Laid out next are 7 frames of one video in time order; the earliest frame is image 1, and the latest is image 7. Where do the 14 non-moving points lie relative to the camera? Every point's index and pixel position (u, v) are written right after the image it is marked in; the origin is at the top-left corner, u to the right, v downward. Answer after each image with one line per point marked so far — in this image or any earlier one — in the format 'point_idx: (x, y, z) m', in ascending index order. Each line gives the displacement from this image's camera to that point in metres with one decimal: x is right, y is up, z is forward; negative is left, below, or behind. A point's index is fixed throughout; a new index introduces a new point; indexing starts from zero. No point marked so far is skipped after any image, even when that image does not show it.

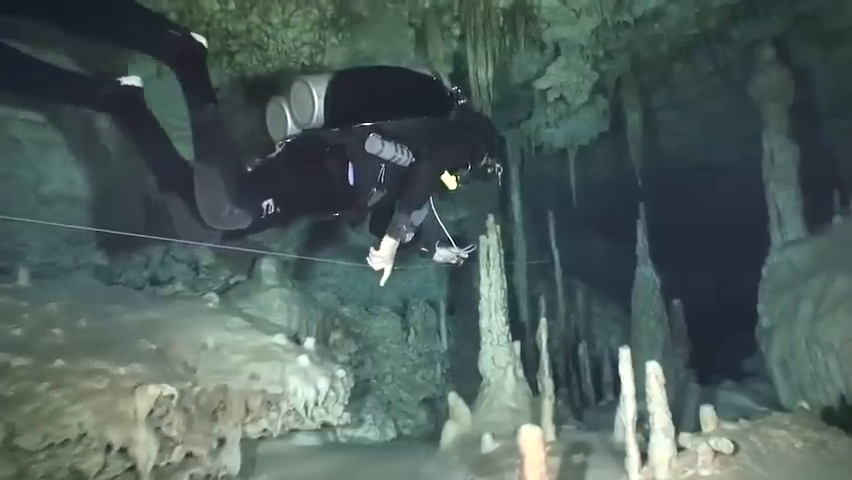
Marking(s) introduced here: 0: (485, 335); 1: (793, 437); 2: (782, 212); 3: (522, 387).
0: (+0.6, -1.0, +7.9) m
1: (+2.6, -1.4, +5.2) m
2: (+4.4, +0.4, +8.9) m
3: (+1.0, -1.6, +7.7) m
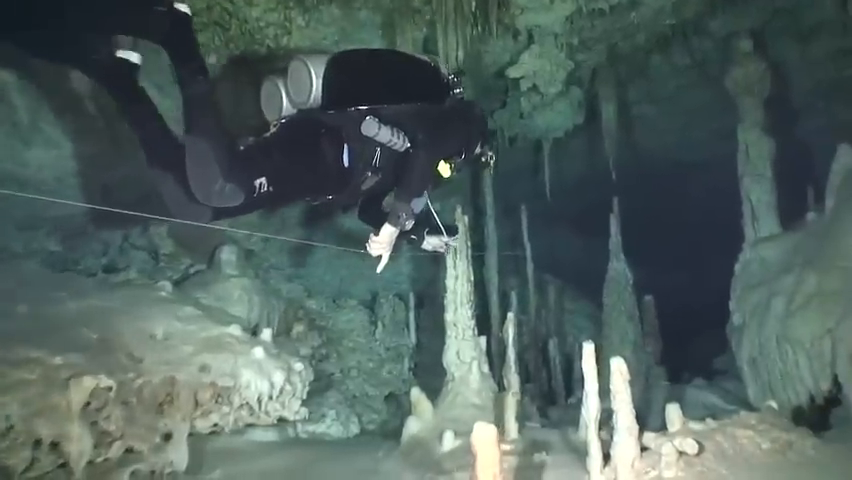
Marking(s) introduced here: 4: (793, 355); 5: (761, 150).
0: (+0.3, -0.9, +7.7) m
1: (+2.3, -1.4, +5.0) m
2: (+4.0, +0.4, +8.7) m
3: (+0.6, -1.5, +7.4) m
4: (+3.4, -1.0, +6.6) m
5: (+4.0, +1.1, +8.7) m
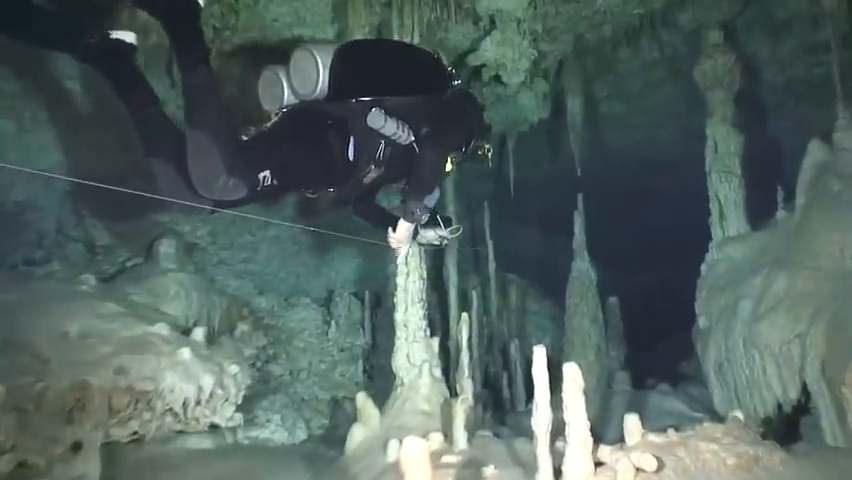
0: (-0.3, -0.9, +7.2) m
1: (+1.9, -1.3, +4.6) m
2: (+3.4, +0.4, +8.4) m
3: (+0.1, -1.4, +7.0) m
4: (+2.9, -1.0, +6.2) m
5: (+3.5, +1.1, +8.3) m
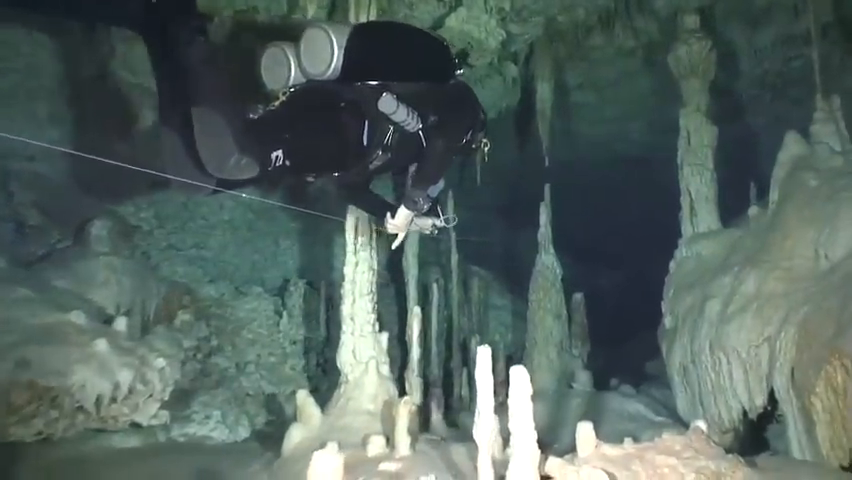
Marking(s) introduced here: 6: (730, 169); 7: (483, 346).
0: (-0.7, -0.8, +6.7) m
1: (+1.5, -1.3, +4.2) m
2: (+3.0, +0.4, +8.0) m
3: (-0.4, -1.3, +6.5) m
4: (+2.4, -1.0, +5.8) m
5: (+3.0, +1.1, +7.9) m
6: (+4.7, +1.1, +11.2) m
7: (+0.3, -0.6, +4.0) m
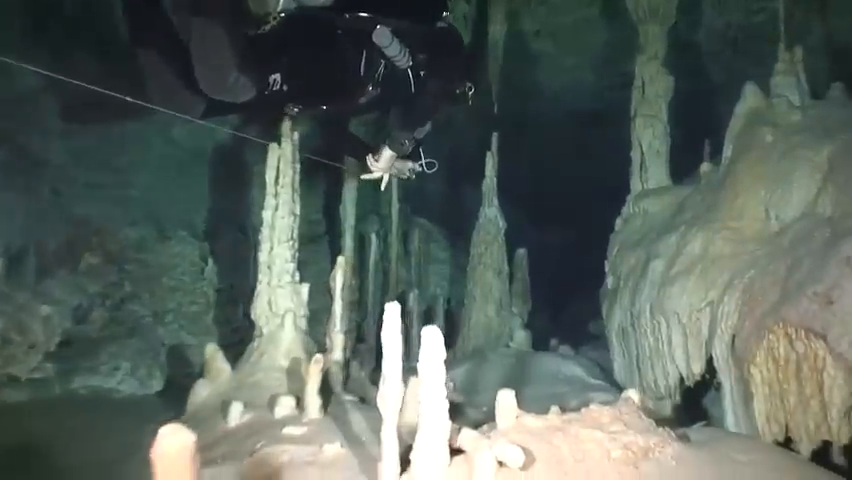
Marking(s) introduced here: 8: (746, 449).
0: (-1.4, -0.3, +6.1) m
1: (+1.0, -1.0, +3.8) m
2: (+2.3, +0.9, +7.5) m
3: (-1.0, -0.8, +6.0) m
4: (+1.8, -0.7, +5.5) m
5: (+2.4, +1.6, +7.4) m
6: (+3.9, +1.7, +10.8) m
7: (-0.2, -0.3, +3.5) m
8: (+1.7, -1.1, +3.9) m
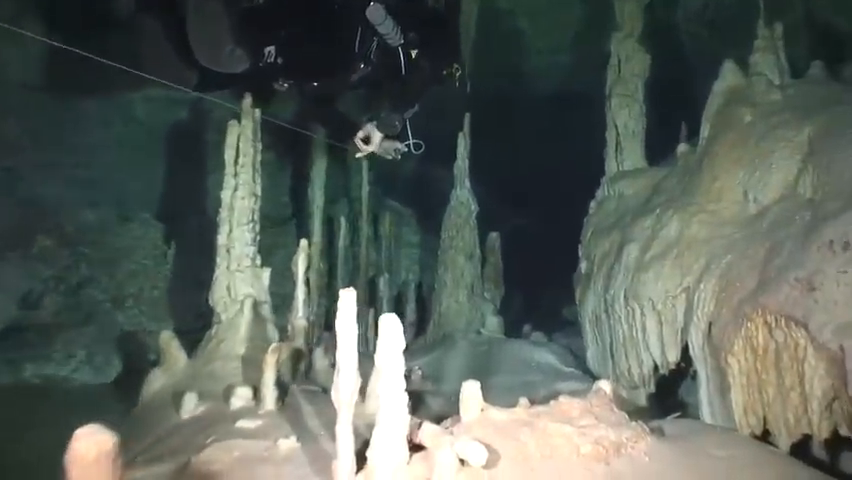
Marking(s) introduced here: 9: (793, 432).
0: (-1.6, -0.1, +5.8) m
1: (+0.8, -1.0, +3.5) m
2: (+2.0, +1.1, +7.3) m
3: (-1.3, -0.7, +5.7) m
4: (+1.6, -0.5, +5.3) m
5: (+2.1, +1.7, +7.2) m
6: (+3.5, +1.9, +10.6) m
7: (-0.4, -0.2, +3.2) m
8: (+1.5, -1.1, +3.7) m
9: (+1.9, -1.0, +3.7) m
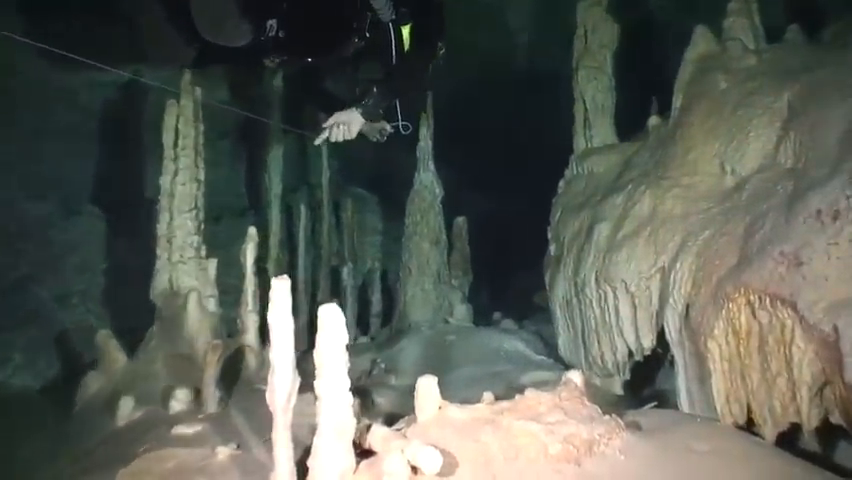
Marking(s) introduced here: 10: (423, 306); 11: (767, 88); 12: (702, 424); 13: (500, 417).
0: (-1.9, 0.0, +5.4) m
1: (+0.5, -0.9, +3.2) m
2: (+1.6, +1.2, +7.0) m
3: (-1.6, -0.6, +5.3) m
4: (+1.3, -0.4, +5.0) m
5: (+1.7, +1.9, +6.9) m
6: (+2.9, +2.2, +10.3) m
7: (-0.6, -0.1, +2.8) m
8: (+1.3, -0.9, +3.4) m
9: (+1.6, -0.8, +3.4) m
10: (0.0, -0.7, +7.9) m
11: (+2.1, +0.9, +4.4) m
12: (+1.4, -0.9, +3.6) m
13: (+0.3, -0.8, +3.2) m
